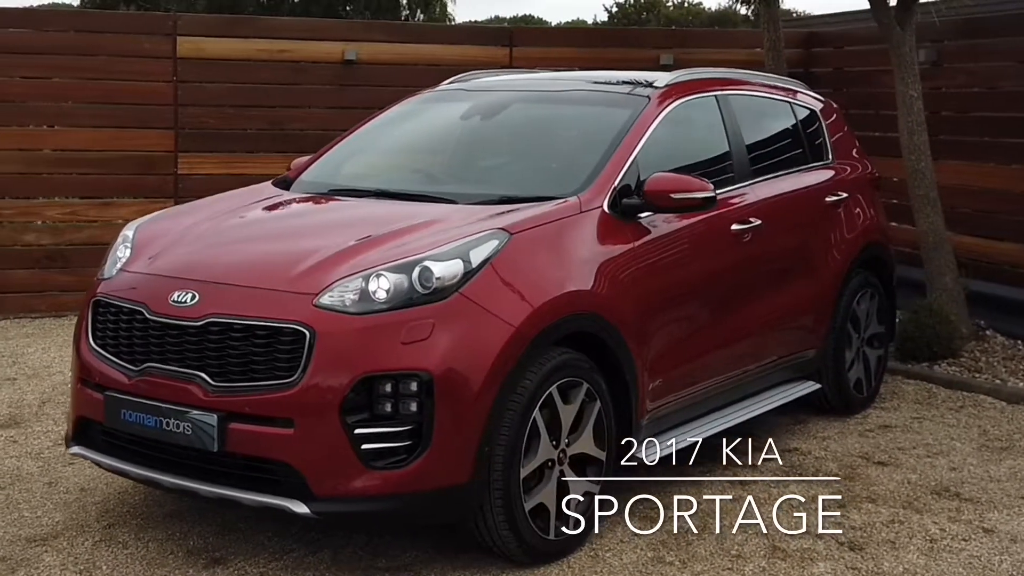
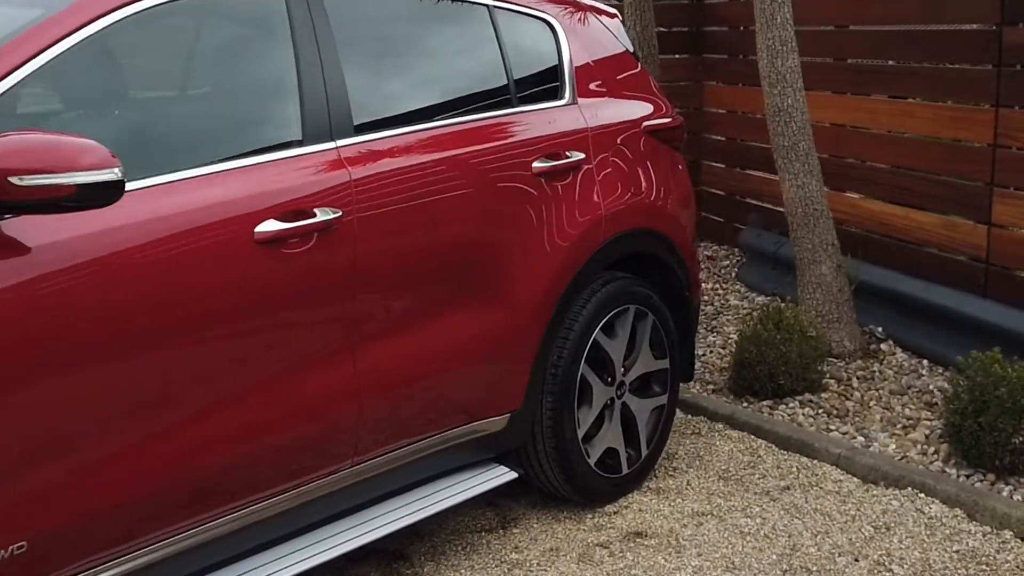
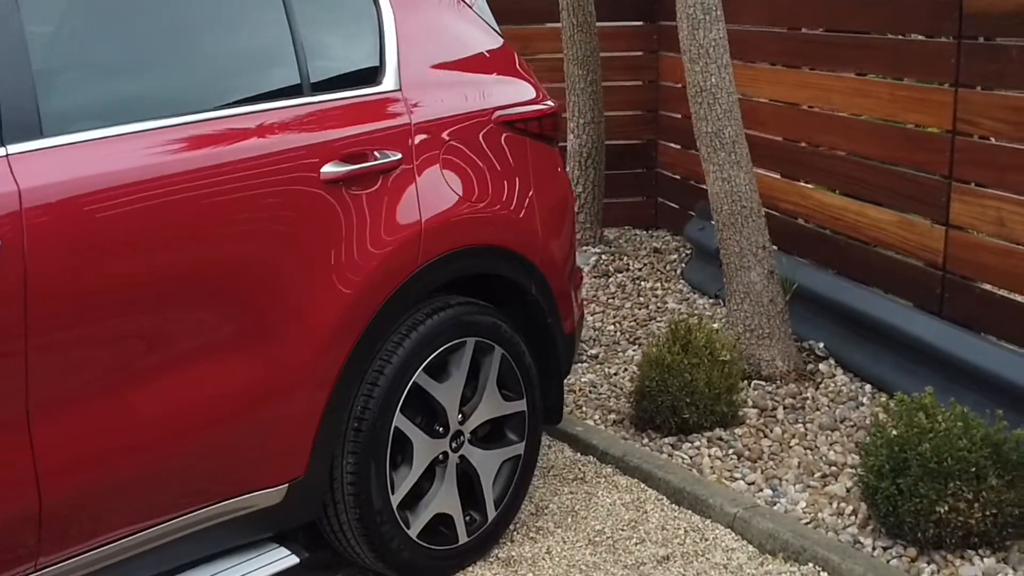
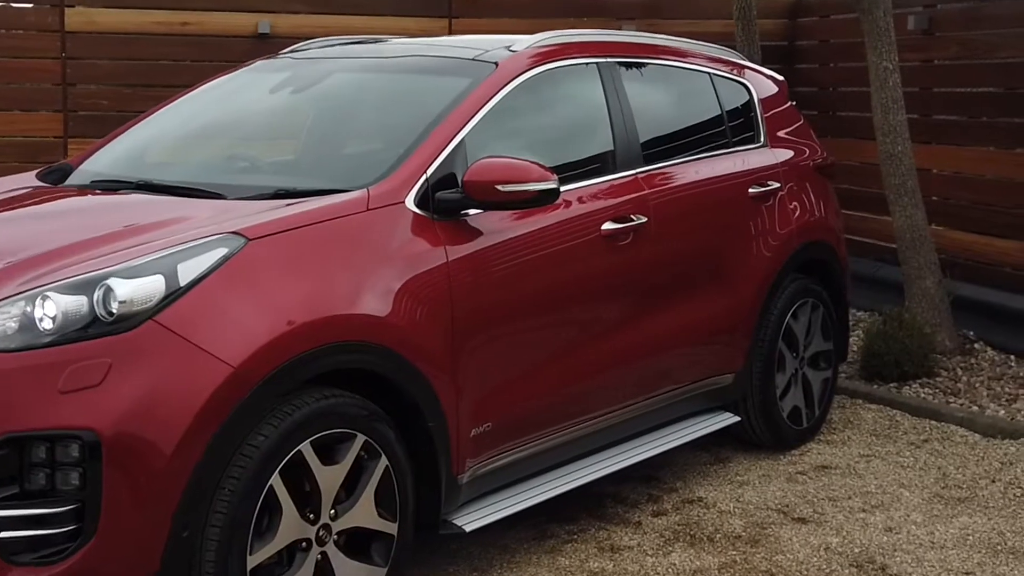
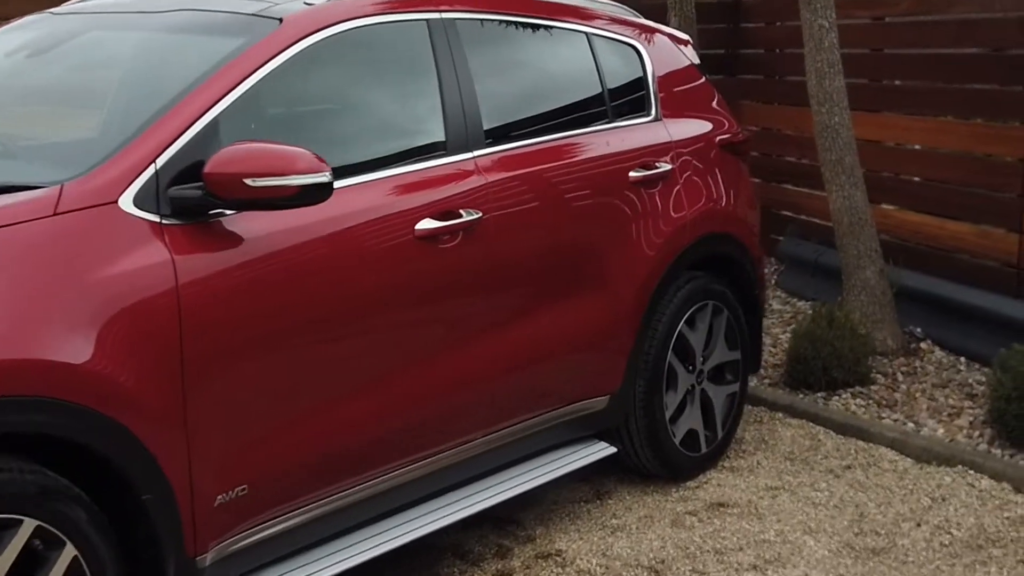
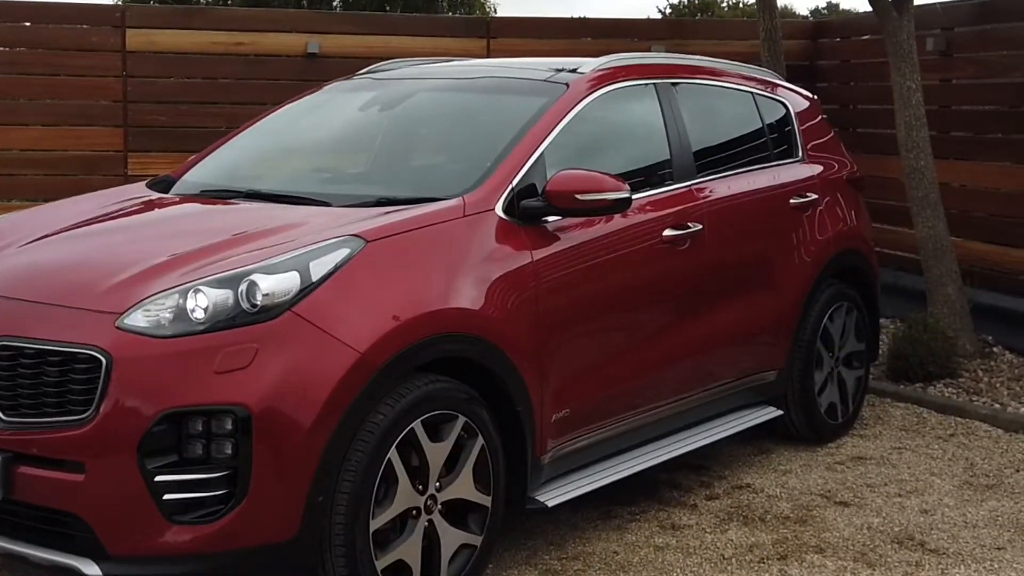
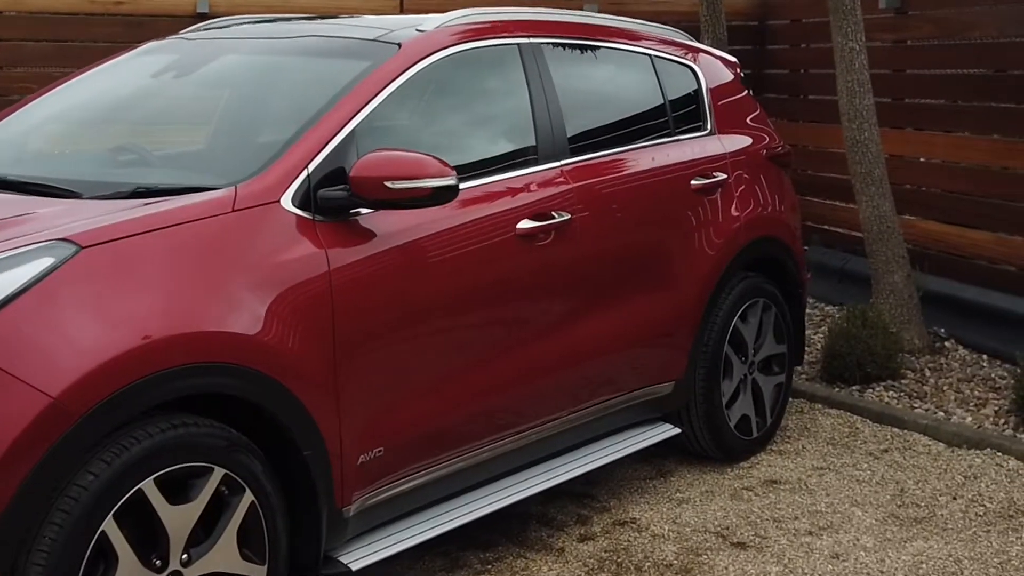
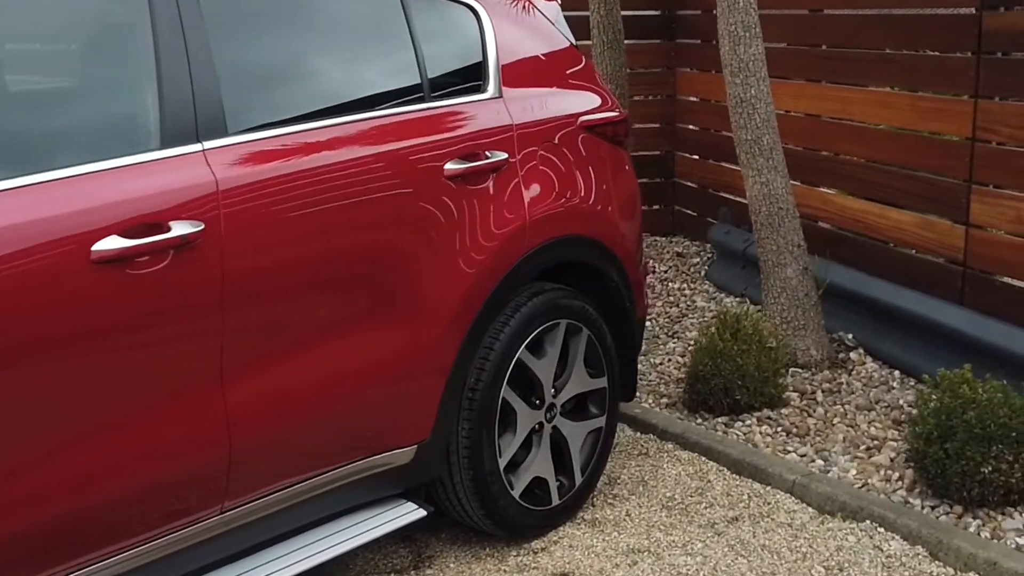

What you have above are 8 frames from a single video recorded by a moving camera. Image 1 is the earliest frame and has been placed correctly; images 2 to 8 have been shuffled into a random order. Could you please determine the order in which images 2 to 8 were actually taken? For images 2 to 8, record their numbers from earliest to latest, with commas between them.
6, 4, 7, 5, 2, 8, 3
